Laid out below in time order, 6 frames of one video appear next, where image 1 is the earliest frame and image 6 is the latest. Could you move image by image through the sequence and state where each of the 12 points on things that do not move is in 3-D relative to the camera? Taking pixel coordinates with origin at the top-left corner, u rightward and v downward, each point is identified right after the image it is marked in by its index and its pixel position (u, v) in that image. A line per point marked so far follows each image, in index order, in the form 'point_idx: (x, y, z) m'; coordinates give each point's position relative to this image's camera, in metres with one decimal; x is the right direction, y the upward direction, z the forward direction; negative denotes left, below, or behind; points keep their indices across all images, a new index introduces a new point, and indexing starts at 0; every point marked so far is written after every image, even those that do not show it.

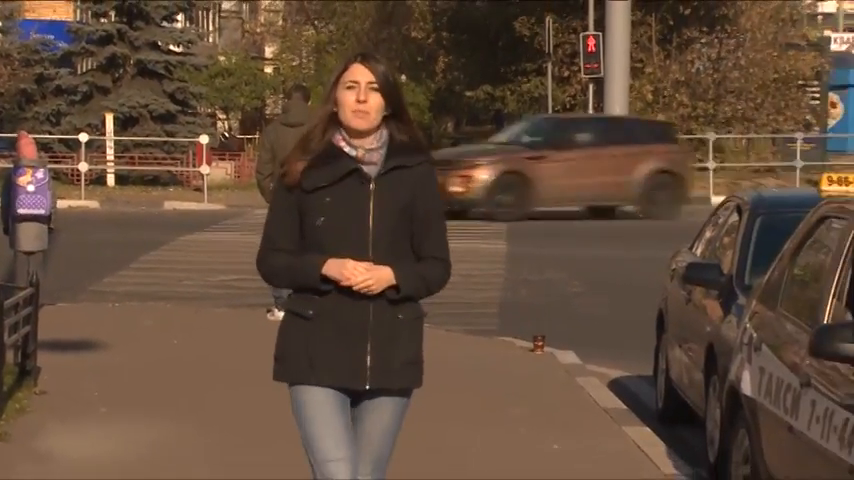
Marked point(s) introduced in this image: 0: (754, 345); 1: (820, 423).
0: (+1.9, -0.6, +6.9) m
1: (+2.1, -1.0, +6.0) m
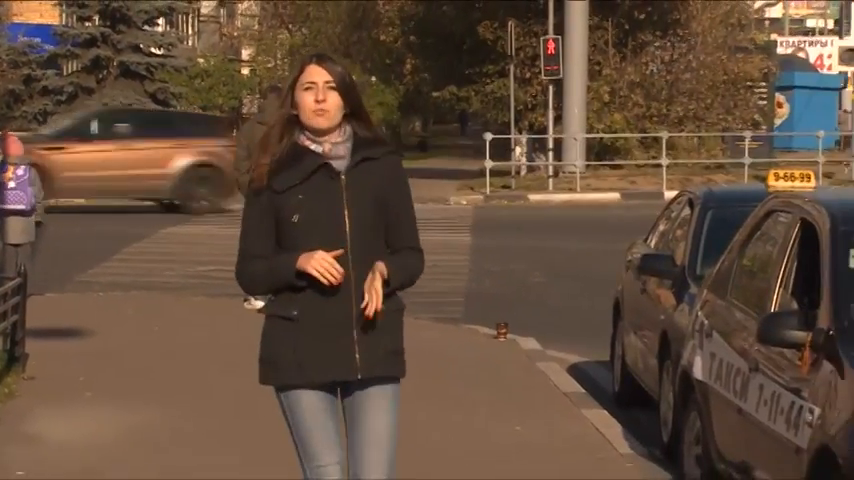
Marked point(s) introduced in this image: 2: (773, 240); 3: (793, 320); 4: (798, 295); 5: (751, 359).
0: (+1.8, -0.6, +7.3) m
1: (+1.9, -0.9, +6.3) m
2: (+2.1, 0.0, +7.0) m
3: (+2.0, -0.4, +6.1) m
4: (+2.1, -0.3, +6.5) m
5: (+1.9, -0.7, +6.6) m
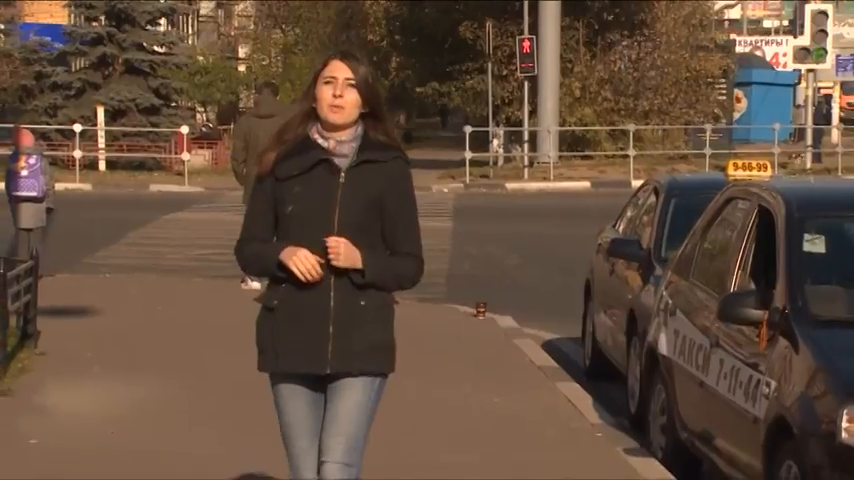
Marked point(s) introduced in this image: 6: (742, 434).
0: (+1.6, -0.5, +7.8) m
1: (+1.8, -0.8, +6.8) m
2: (+2.0, +0.1, +7.4) m
3: (+1.9, -0.3, +6.6) m
4: (+2.0, -0.2, +7.0) m
5: (+1.8, -0.6, +7.1) m
6: (+1.9, -1.1, +6.7) m
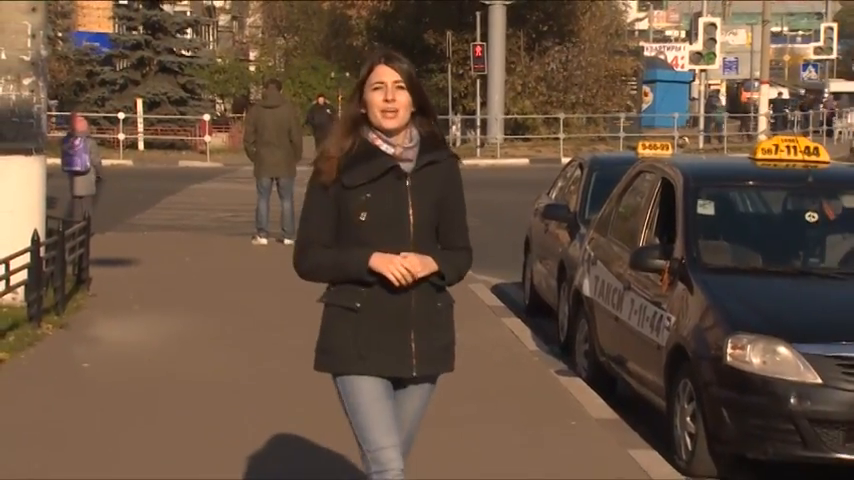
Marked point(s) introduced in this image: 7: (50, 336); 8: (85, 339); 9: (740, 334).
0: (+1.4, -0.2, +9.6) m
1: (+1.6, -0.6, +8.7) m
2: (+1.8, +0.4, +9.3) m
3: (+1.7, -0.1, +8.5) m
4: (+1.8, +0.1, +8.8) m
5: (+1.6, -0.3, +8.9) m
6: (+1.7, -0.9, +8.5) m
7: (-3.3, -0.8, +9.9) m
8: (-3.0, -0.9, +9.8) m
9: (+2.1, -0.6, +7.4) m
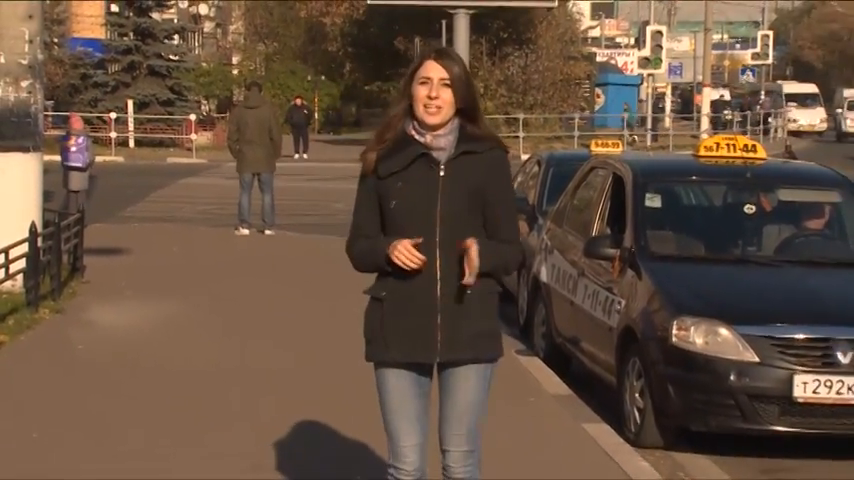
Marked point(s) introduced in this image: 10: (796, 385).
0: (+1.2, -0.1, +10.3) m
1: (+1.4, -0.5, +9.4) m
2: (+1.5, +0.5, +10.0) m
3: (+1.5, 0.0, +9.2) m
4: (+1.6, +0.1, +9.6) m
5: (+1.3, -0.2, +9.7) m
6: (+1.4, -0.8, +9.3) m
7: (-3.6, -0.7, +10.6) m
8: (-3.2, -0.8, +10.5) m
9: (+1.9, -0.6, +8.2) m
10: (+2.6, -1.0, +7.9) m
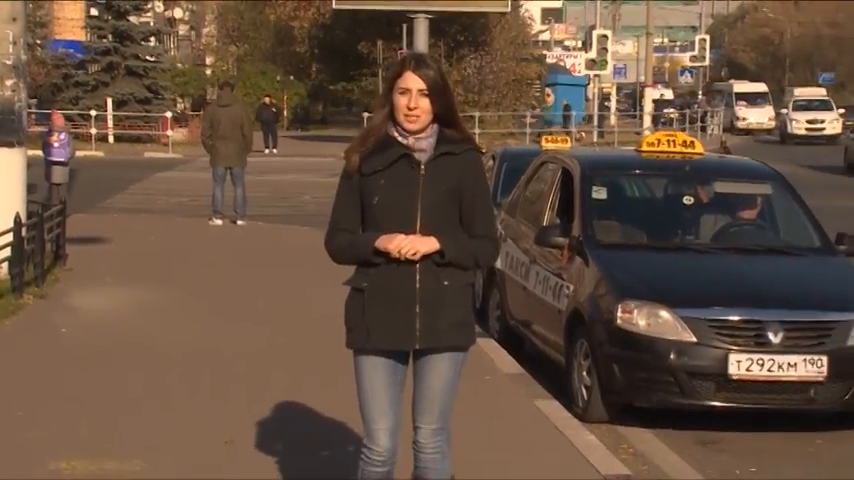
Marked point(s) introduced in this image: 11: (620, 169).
0: (+0.8, 0.0, +11.0) m
1: (+1.0, -0.4, +10.1) m
2: (+1.1, +0.6, +10.7) m
3: (+1.1, +0.1, +9.9) m
4: (+1.2, +0.2, +10.3) m
5: (+1.0, -0.1, +10.4) m
6: (+1.1, -0.7, +10.0) m
7: (-4.0, -0.6, +11.2) m
8: (-3.6, -0.7, +11.1) m
9: (+1.6, -0.5, +8.9) m
10: (+2.3, -0.9, +8.6) m
11: (+1.8, +0.7, +10.3) m
